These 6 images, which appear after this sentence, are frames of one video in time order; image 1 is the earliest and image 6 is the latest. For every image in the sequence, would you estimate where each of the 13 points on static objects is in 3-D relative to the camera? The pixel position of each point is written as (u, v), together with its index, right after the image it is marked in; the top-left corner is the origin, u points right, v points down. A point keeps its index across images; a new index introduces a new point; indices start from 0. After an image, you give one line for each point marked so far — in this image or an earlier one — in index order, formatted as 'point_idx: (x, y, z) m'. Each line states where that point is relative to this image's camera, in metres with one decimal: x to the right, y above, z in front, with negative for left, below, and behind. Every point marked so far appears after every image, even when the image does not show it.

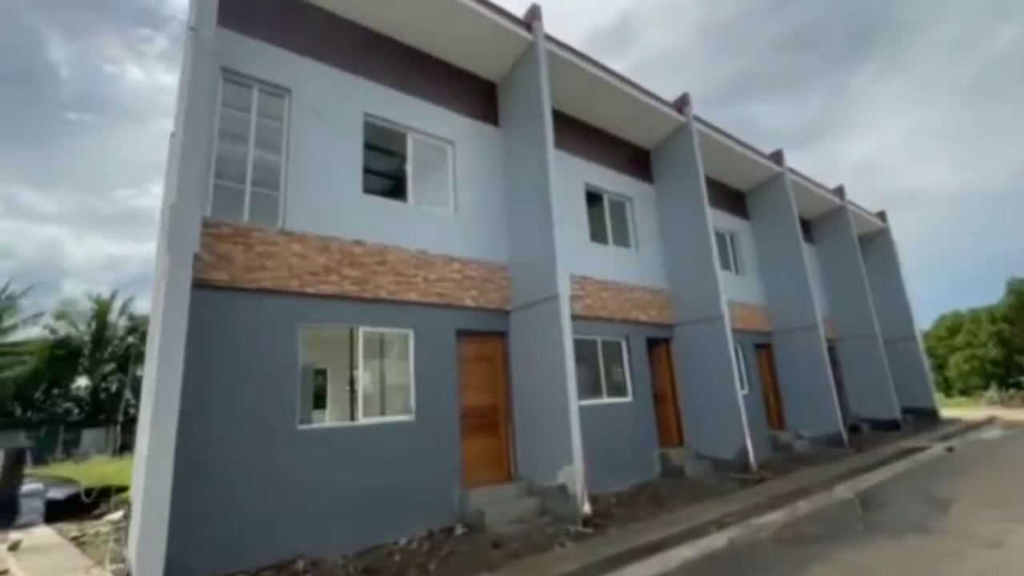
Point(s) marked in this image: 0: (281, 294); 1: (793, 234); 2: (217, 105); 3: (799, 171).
0: (-2.5, -0.1, +5.5) m
1: (+6.8, +1.3, +12.3) m
2: (-3.3, +2.0, +5.6) m
3: (+7.7, +3.1, +13.5) m
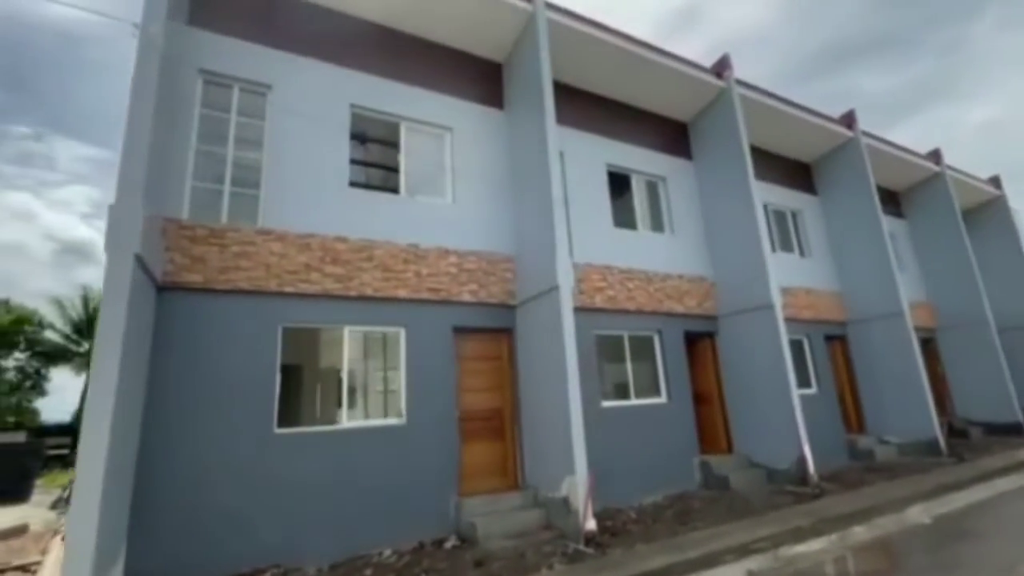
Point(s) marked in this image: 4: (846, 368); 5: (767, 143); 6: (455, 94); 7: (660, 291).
0: (-2.7, -0.1, +5.4) m
1: (+7.5, +1.7, +10.6) m
2: (-3.5, +2.0, +5.6) m
3: (+8.5, +3.6, +11.7) m
4: (+7.0, -1.7, +10.6) m
5: (+5.5, +3.2, +10.9) m
6: (-0.8, +2.8, +7.3) m
7: (+2.4, 0.0, +8.2) m
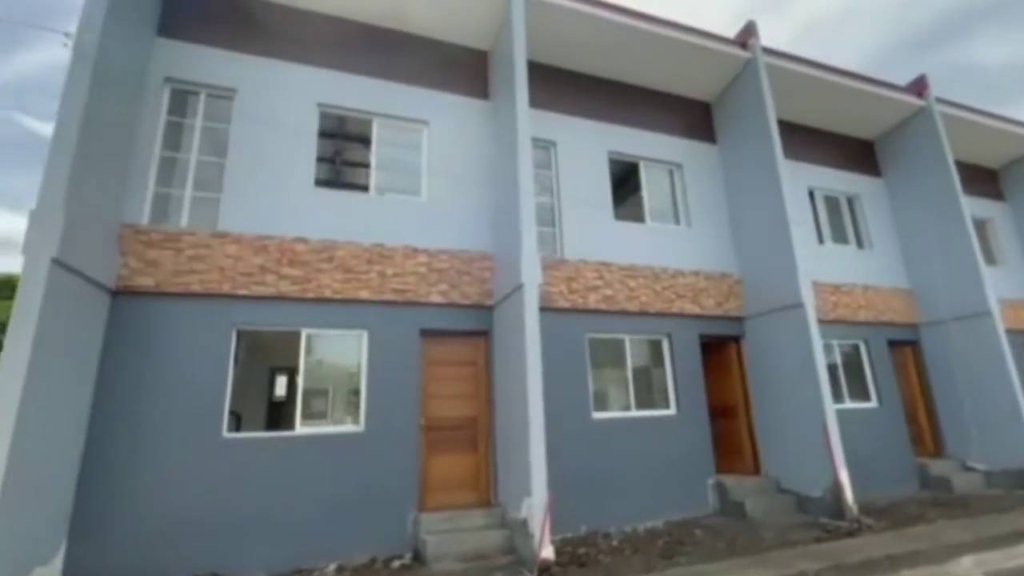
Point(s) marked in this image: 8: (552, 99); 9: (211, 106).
0: (-3.2, -0.1, +5.4) m
1: (+7.7, +1.8, +8.9) m
2: (-4.0, +2.0, +5.7) m
3: (+8.8, +3.6, +9.8) m
4: (+7.3, -1.6, +9.0) m
5: (+5.8, +3.2, +9.6) m
6: (-1.1, +2.8, +7.0) m
7: (+2.3, 0.0, +7.4) m
8: (+0.6, +2.9, +7.7) m
9: (-3.6, +2.2, +6.0) m
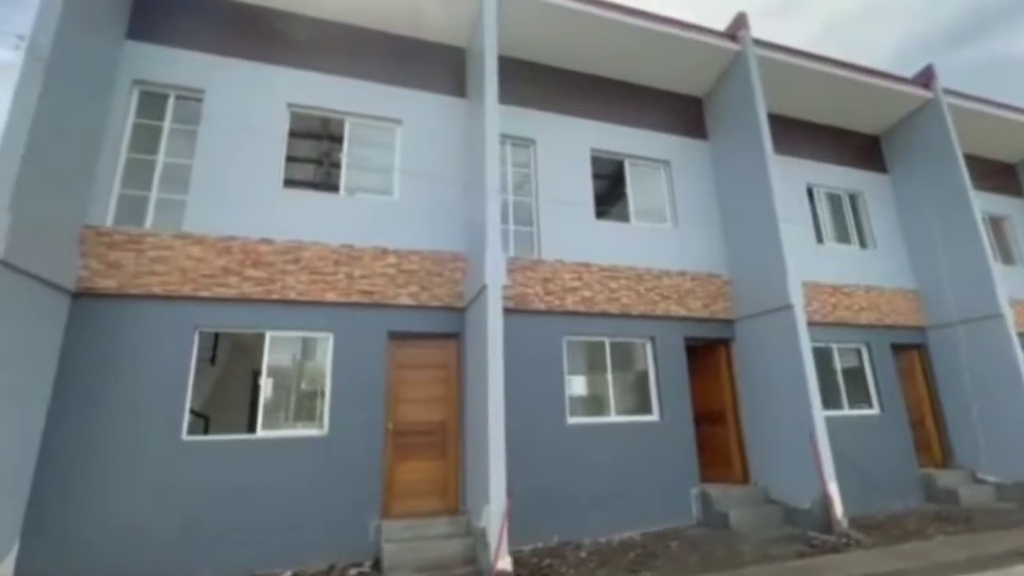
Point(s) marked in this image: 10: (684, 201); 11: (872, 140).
0: (-3.6, -0.1, +5.3) m
1: (+7.5, +1.7, +8.5) m
2: (-4.4, +1.9, +5.7) m
3: (+8.6, +3.6, +9.3) m
4: (+7.0, -1.6, +8.5) m
5: (+5.6, +3.2, +9.2) m
6: (-1.4, +2.8, +6.9) m
7: (+2.0, 0.0, +7.1) m
8: (+0.3, +2.9, +7.5) m
9: (-4.0, +2.2, +6.0) m
10: (+2.7, +1.3, +7.8) m
11: (+7.0, +2.8, +9.7) m
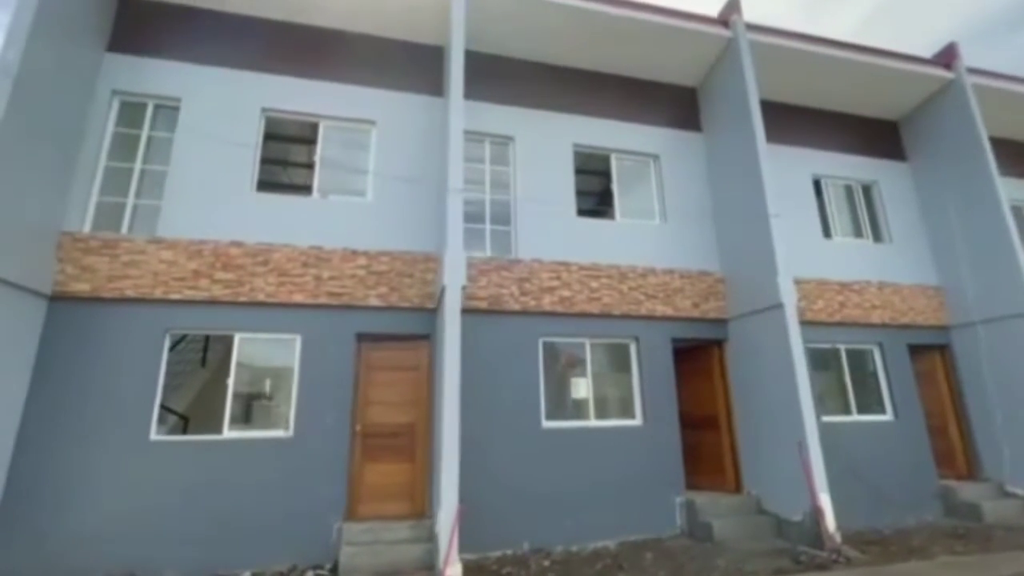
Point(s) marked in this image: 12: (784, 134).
0: (-4.0, -0.1, +5.5) m
1: (+7.2, +1.8, +7.8) m
2: (-4.8, +1.9, +5.9) m
3: (+8.4, +3.7, +8.6) m
4: (+6.8, -1.6, +7.9) m
5: (+5.4, +3.2, +8.7) m
6: (-1.7, +2.8, +6.9) m
7: (+1.7, 0.0, +6.8) m
8: (0.0, +2.9, +7.3) m
9: (-4.3, +2.1, +6.2) m
10: (+2.4, +1.4, +7.5) m
11: (+6.8, +2.9, +9.1) m
12: (+4.5, +2.6, +8.4) m
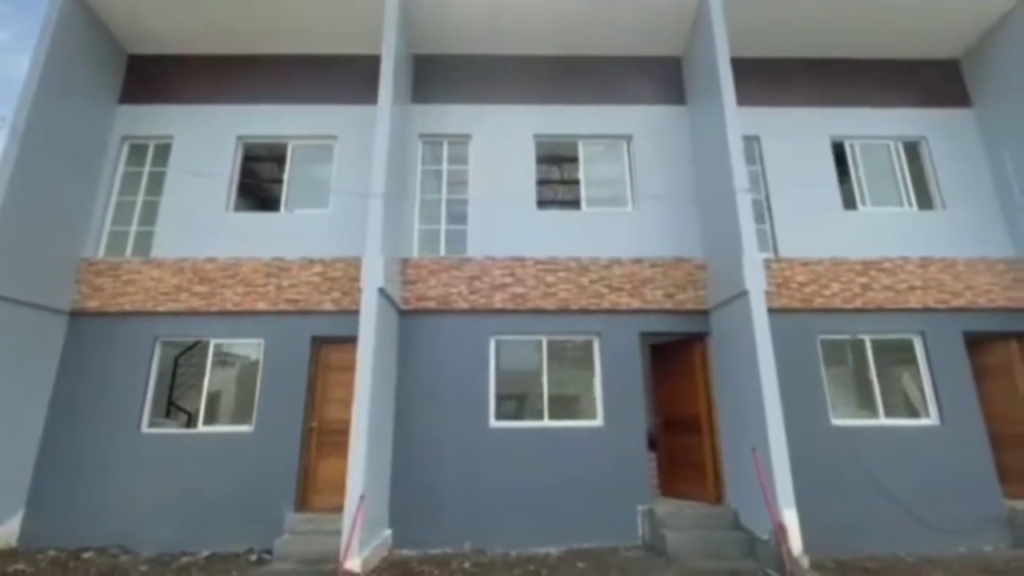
0: (-4.7, -0.3, +6.4) m
1: (+6.6, +2.2, +6.1) m
2: (-5.5, +1.7, +7.0) m
3: (+7.8, +4.1, +6.6) m
4: (+6.4, -1.2, +6.2) m
5: (+5.0, +3.5, +7.4) m
6: (-2.3, +2.7, +7.2) m
7: (+1.1, +0.1, +6.4) m
8: (-0.5, +2.9, +7.3) m
9: (-5.0, +1.9, +7.2) m
10: (+1.9, +1.5, +6.9) m
11: (+6.5, +3.3, +7.4) m
12: (+4.1, +2.8, +7.3) m
